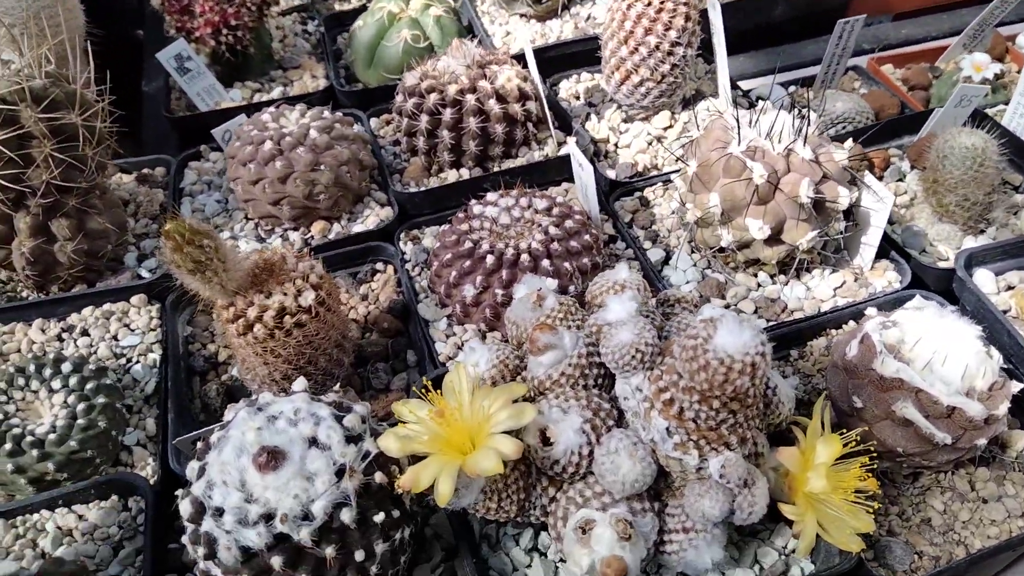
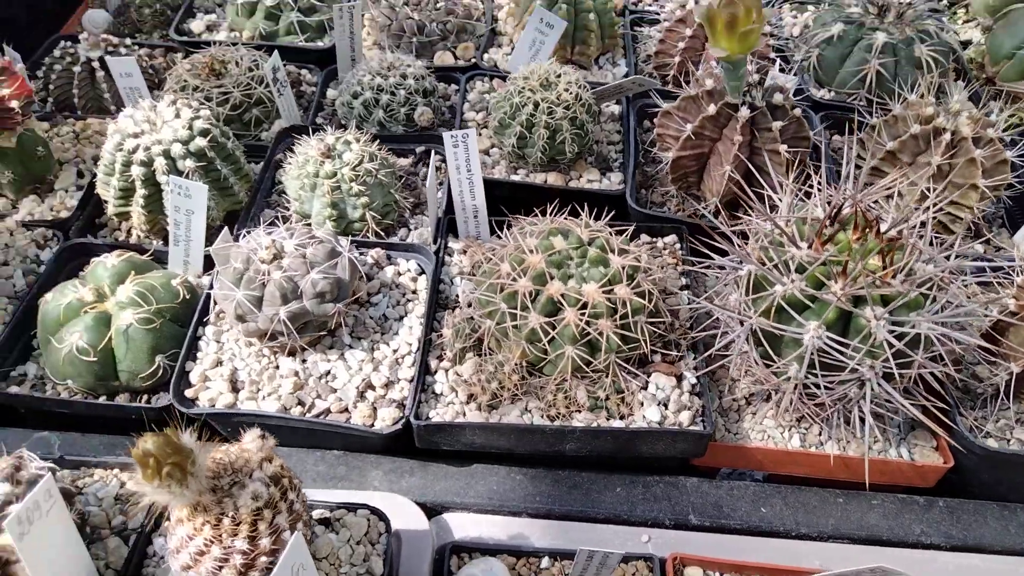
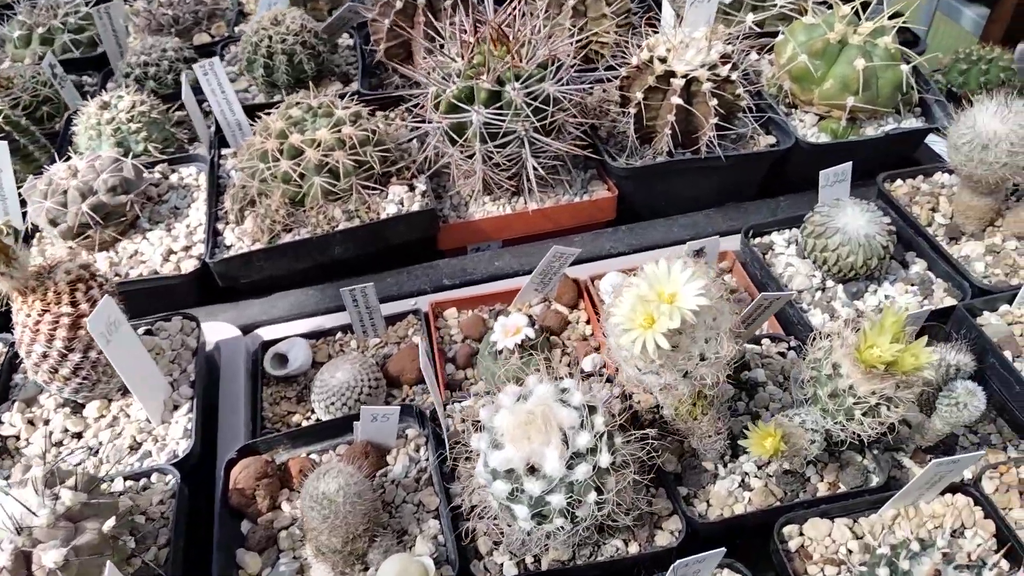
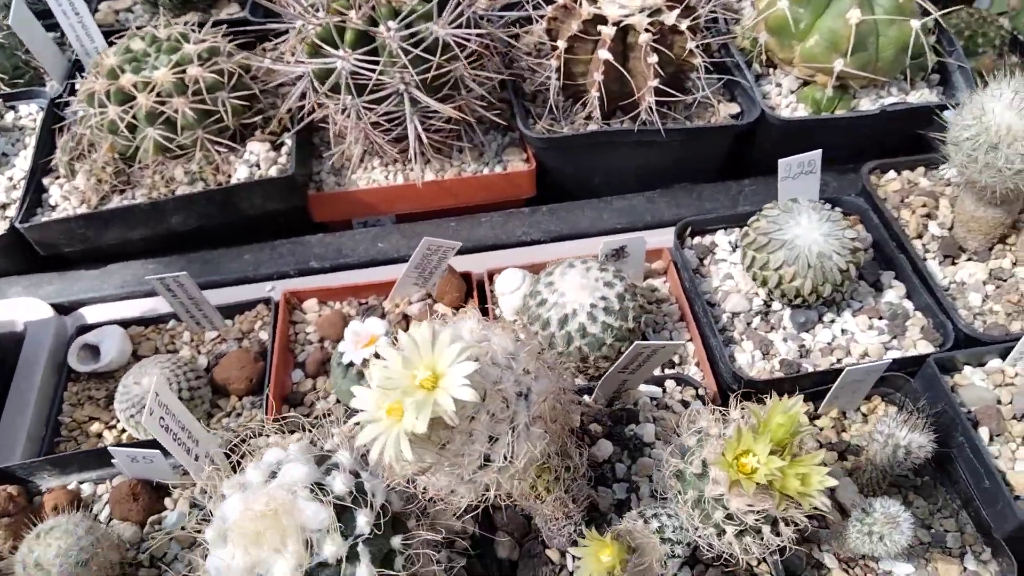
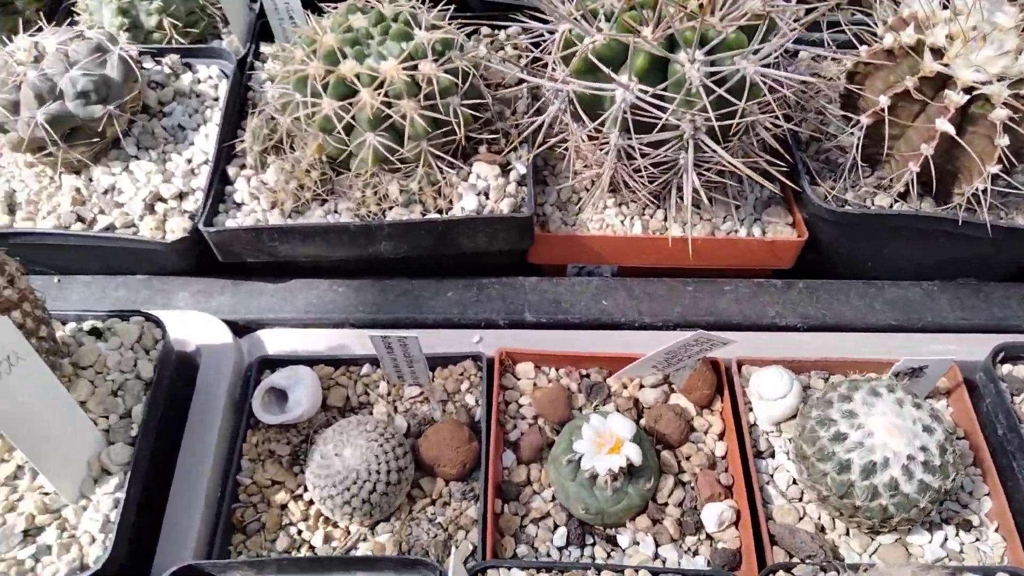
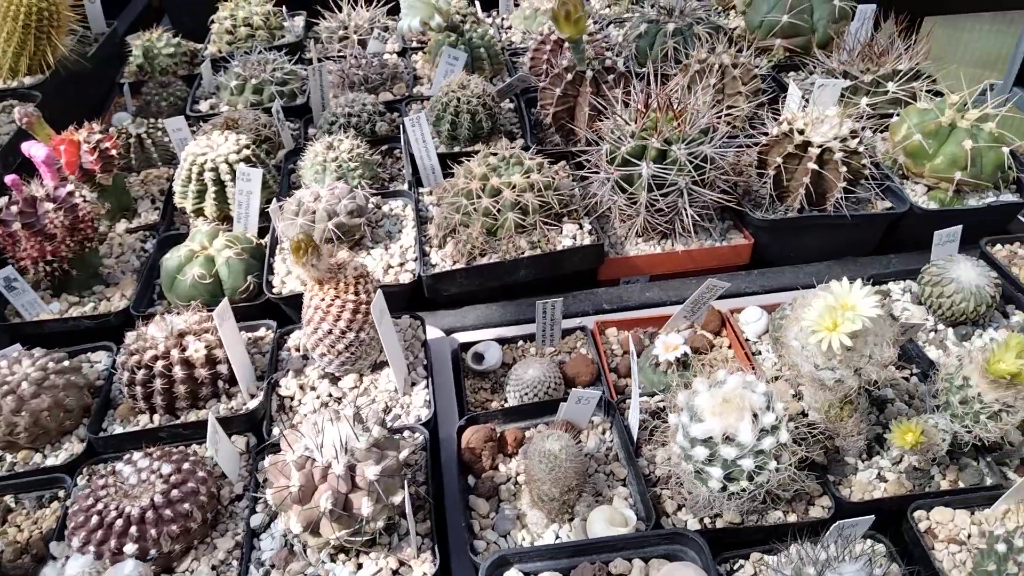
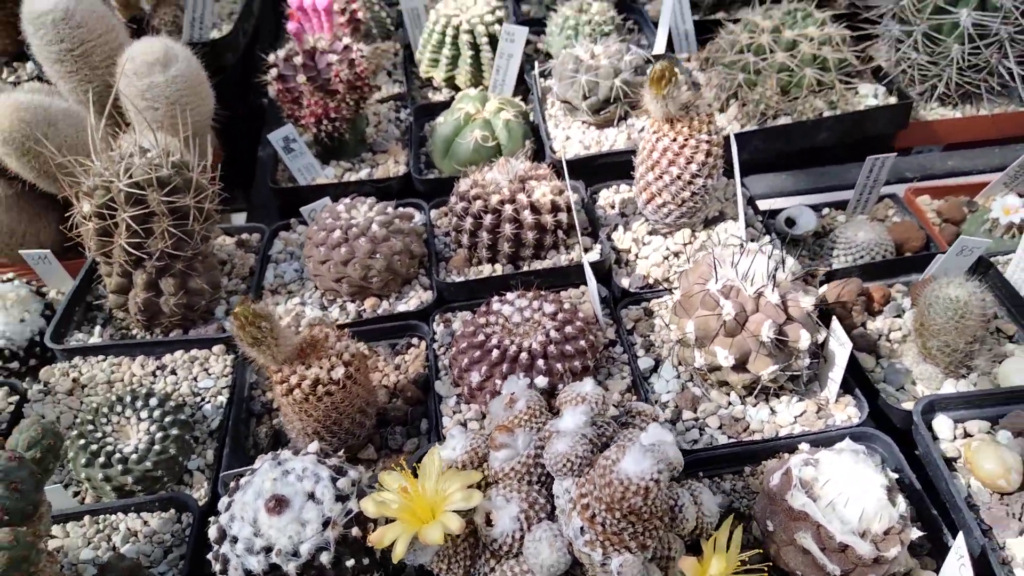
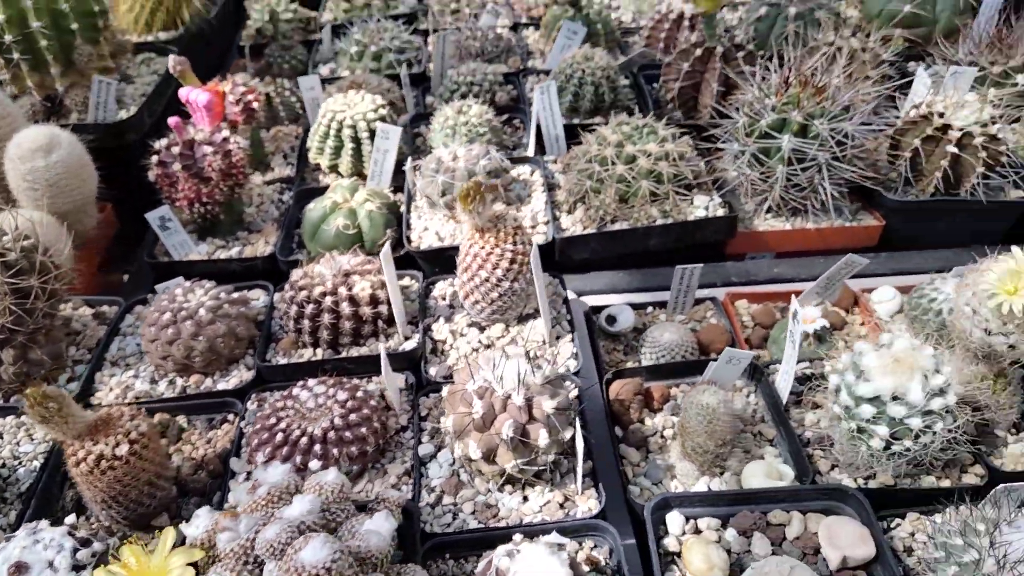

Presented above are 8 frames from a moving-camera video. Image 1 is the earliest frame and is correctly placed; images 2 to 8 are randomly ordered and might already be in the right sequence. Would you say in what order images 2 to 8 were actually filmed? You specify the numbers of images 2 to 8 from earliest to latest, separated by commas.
7, 8, 6, 3, 4, 5, 2
